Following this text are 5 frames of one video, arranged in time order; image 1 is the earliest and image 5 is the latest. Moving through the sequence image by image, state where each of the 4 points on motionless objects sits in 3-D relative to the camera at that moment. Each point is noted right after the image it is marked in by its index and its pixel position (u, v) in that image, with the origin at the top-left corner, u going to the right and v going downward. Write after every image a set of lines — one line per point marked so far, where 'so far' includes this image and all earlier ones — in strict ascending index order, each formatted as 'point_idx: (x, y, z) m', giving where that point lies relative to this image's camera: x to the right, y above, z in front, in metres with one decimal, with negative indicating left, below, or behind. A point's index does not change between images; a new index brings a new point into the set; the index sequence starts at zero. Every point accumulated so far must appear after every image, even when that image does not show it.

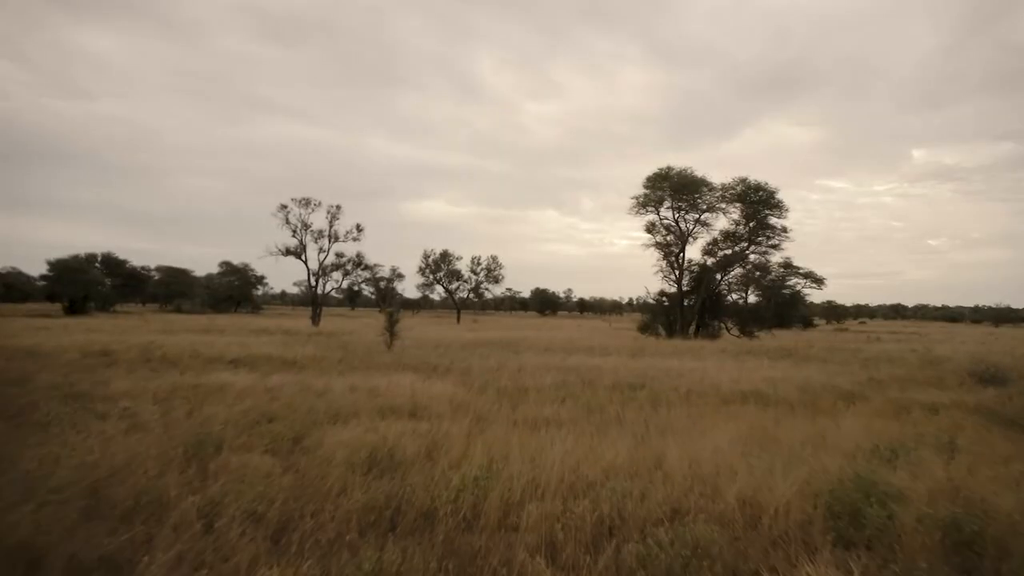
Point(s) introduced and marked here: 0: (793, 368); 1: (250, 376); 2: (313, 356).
0: (+9.7, -2.8, +18.6) m
1: (-6.7, -2.2, +13.7) m
2: (-7.2, -2.4, +19.5) m
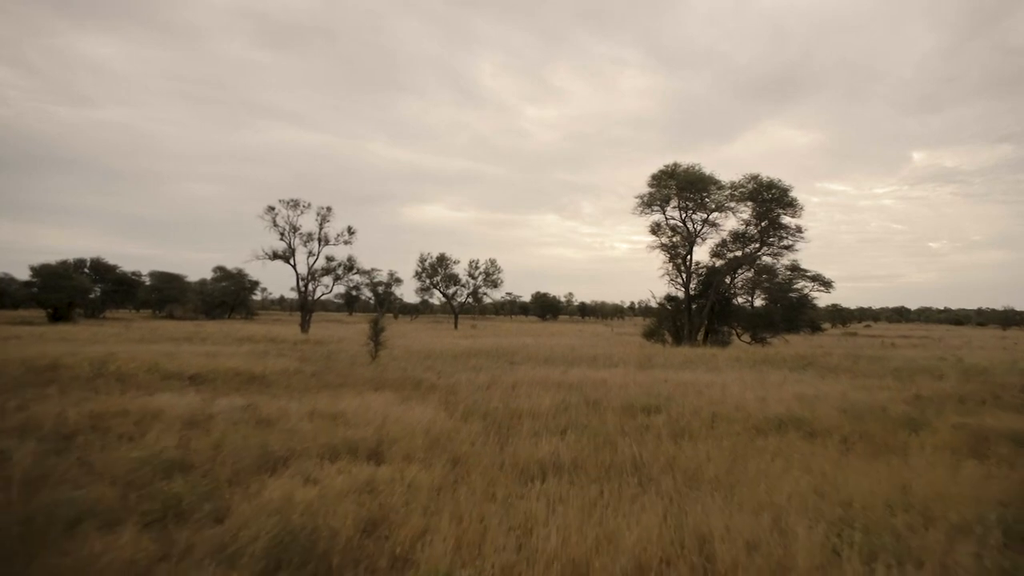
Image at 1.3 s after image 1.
0: (+9.5, -2.9, +16.5) m
1: (-6.8, -2.4, +11.7) m
2: (-7.4, -2.6, +17.5) m
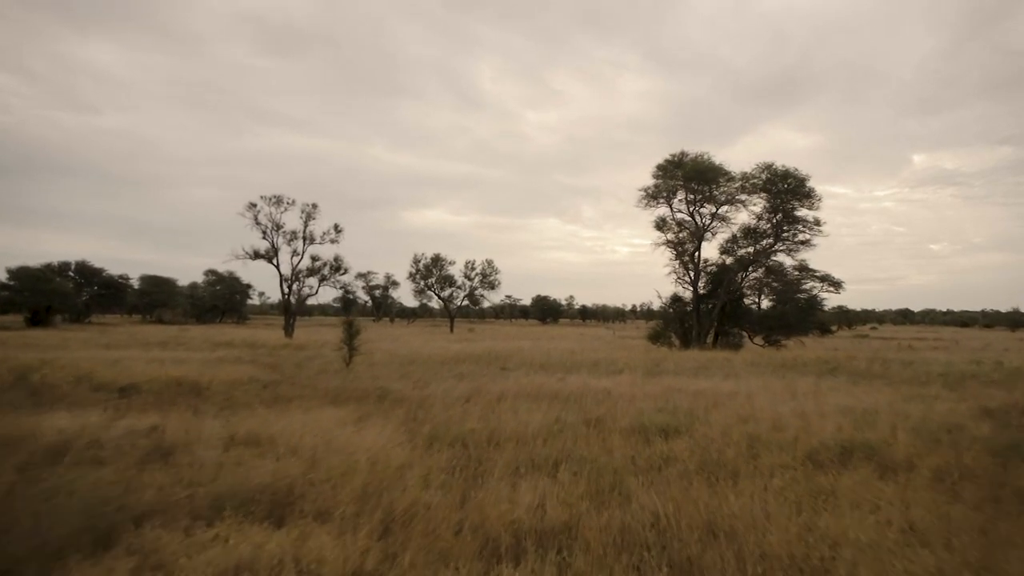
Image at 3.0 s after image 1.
0: (+9.2, -2.7, +14.1) m
1: (-7.2, -2.2, +9.3) m
2: (-7.7, -2.5, +15.1) m
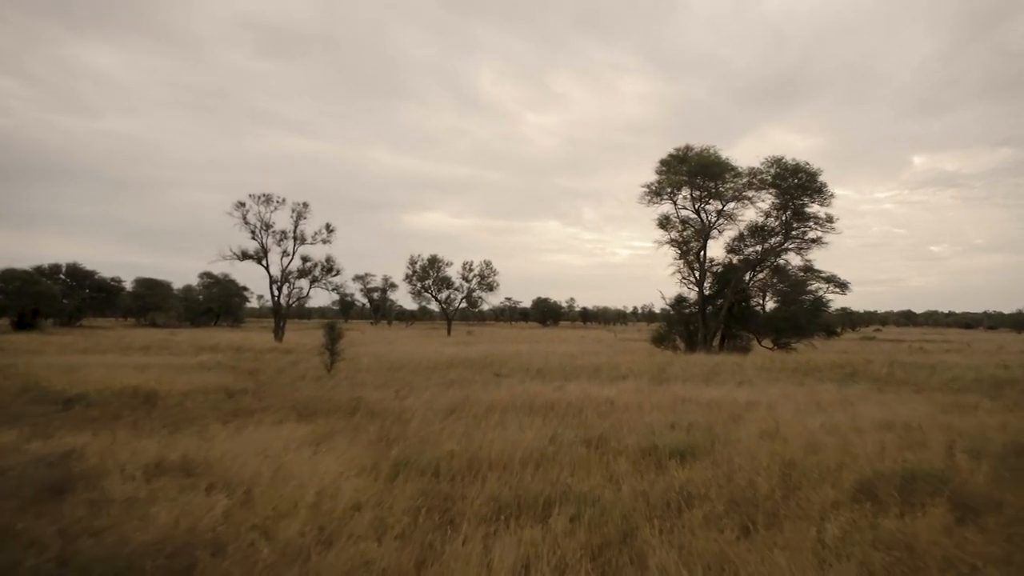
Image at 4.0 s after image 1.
0: (+9.0, -2.7, +12.7) m
1: (-7.3, -2.2, +7.9) m
2: (-7.9, -2.5, +13.7) m
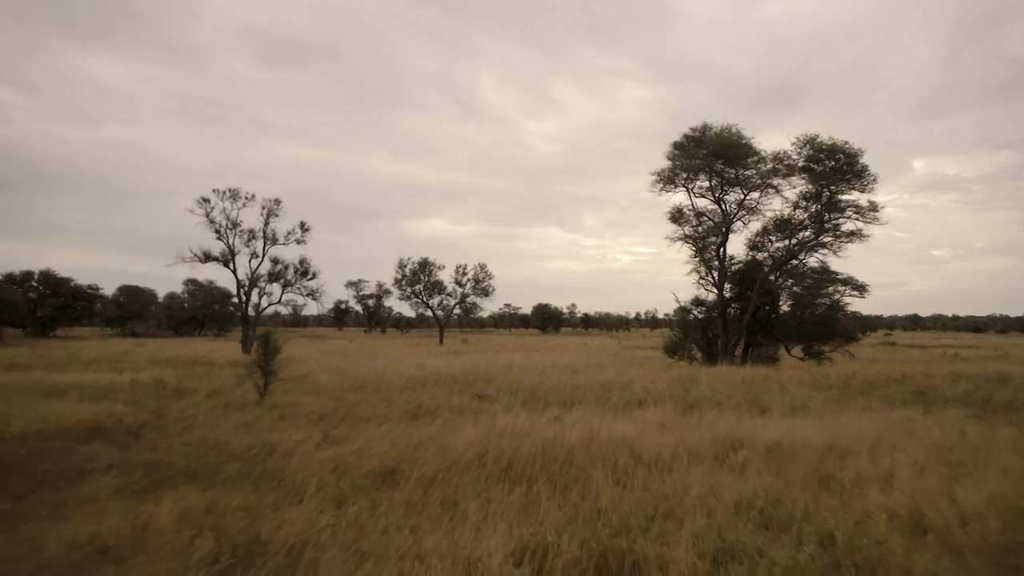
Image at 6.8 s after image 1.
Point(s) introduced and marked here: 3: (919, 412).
0: (+8.6, -2.5, +8.8) m
1: (-7.8, -2.1, +4.1) m
2: (-8.3, -2.5, +9.9) m
3: (+9.2, -2.8, +12.3) m
